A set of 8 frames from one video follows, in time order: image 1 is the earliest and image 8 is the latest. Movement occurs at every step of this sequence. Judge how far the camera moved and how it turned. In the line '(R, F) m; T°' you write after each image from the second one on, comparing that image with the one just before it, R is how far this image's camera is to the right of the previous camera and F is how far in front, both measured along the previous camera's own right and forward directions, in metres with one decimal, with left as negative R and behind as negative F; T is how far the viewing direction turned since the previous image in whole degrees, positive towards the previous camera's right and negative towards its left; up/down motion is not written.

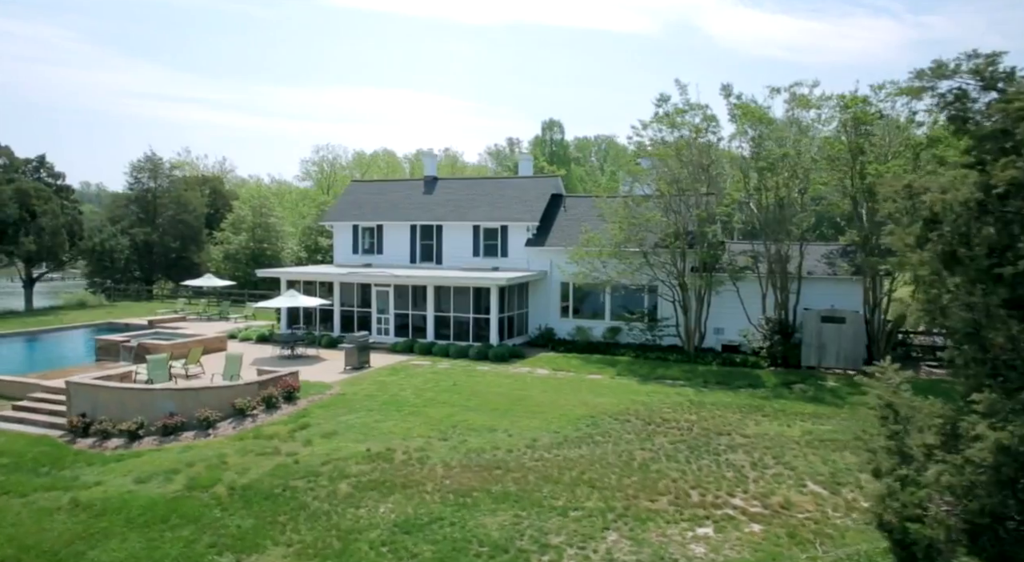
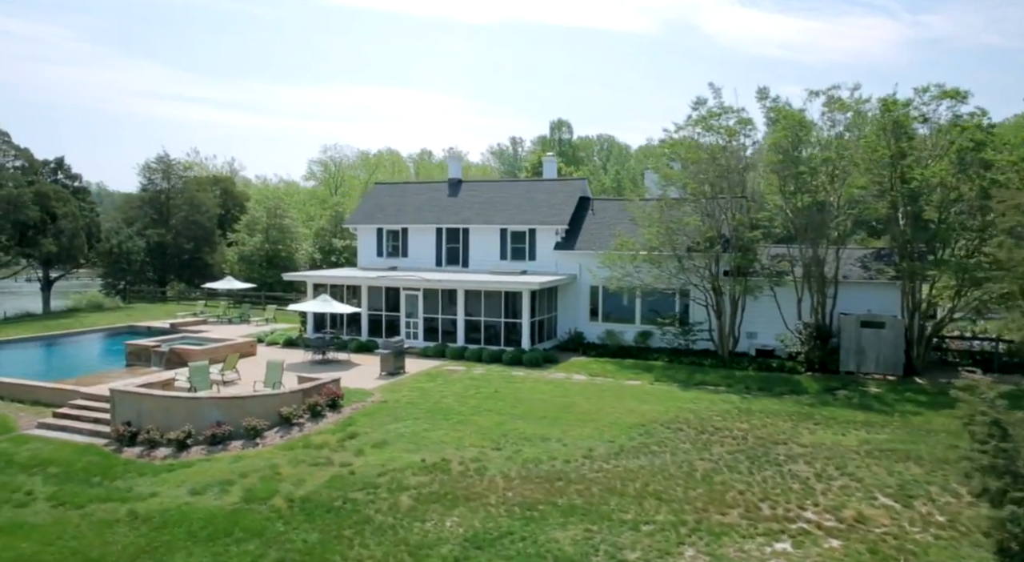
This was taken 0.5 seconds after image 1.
(-1.3, +0.2) m; 0°
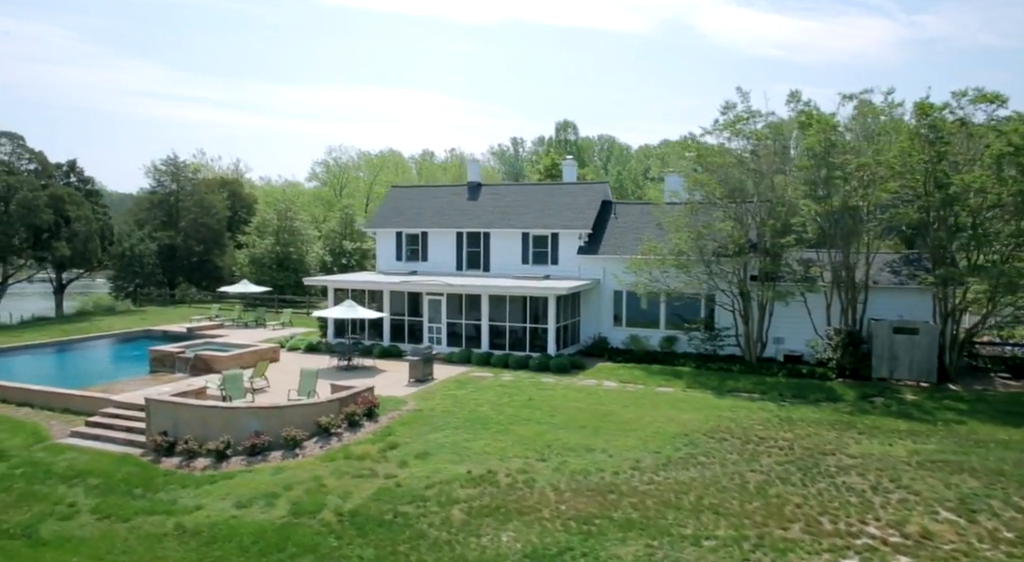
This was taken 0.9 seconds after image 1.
(-1.1, +0.2) m; 0°
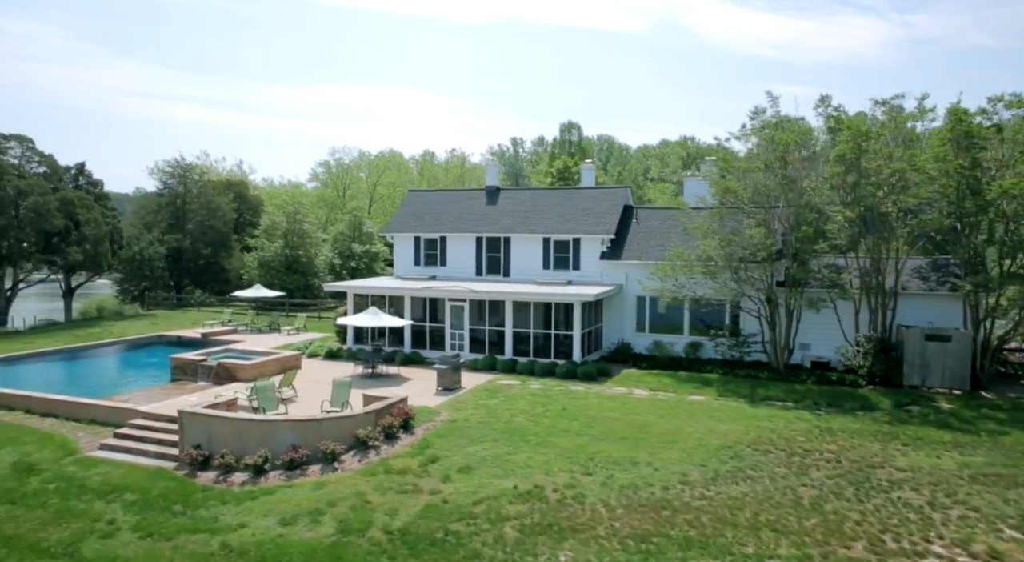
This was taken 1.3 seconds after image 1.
(-1.2, +0.3) m; 0°
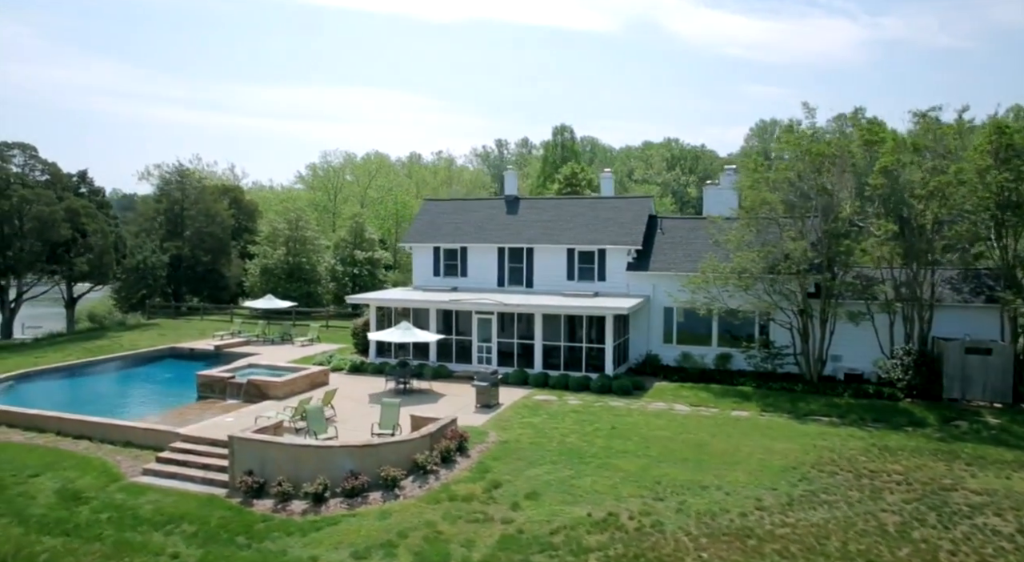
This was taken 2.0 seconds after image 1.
(-2.1, +0.4) m; +2°
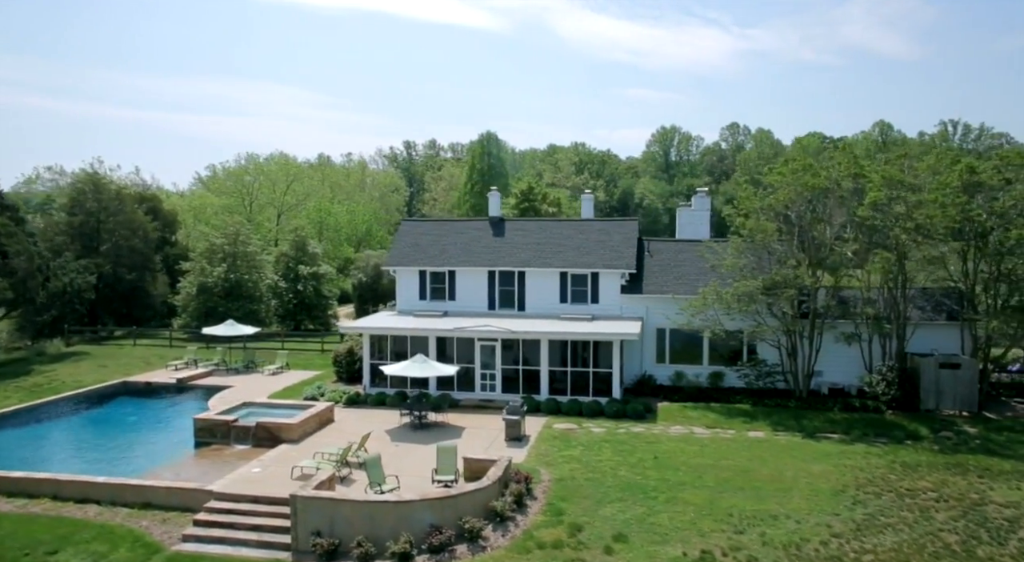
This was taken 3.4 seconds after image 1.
(-4.5, +0.3) m; +9°
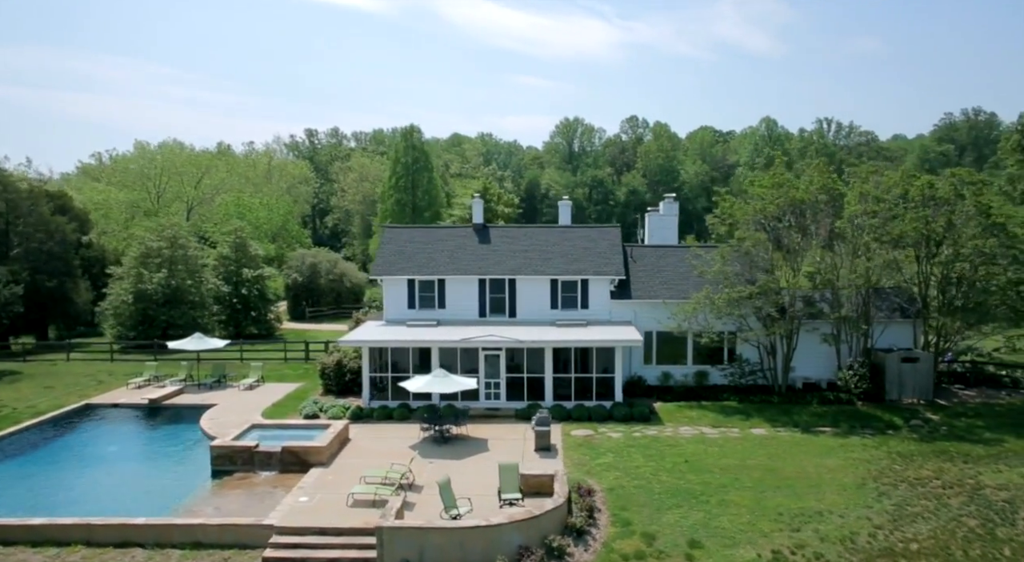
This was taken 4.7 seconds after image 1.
(-4.7, -0.1) m; +9°
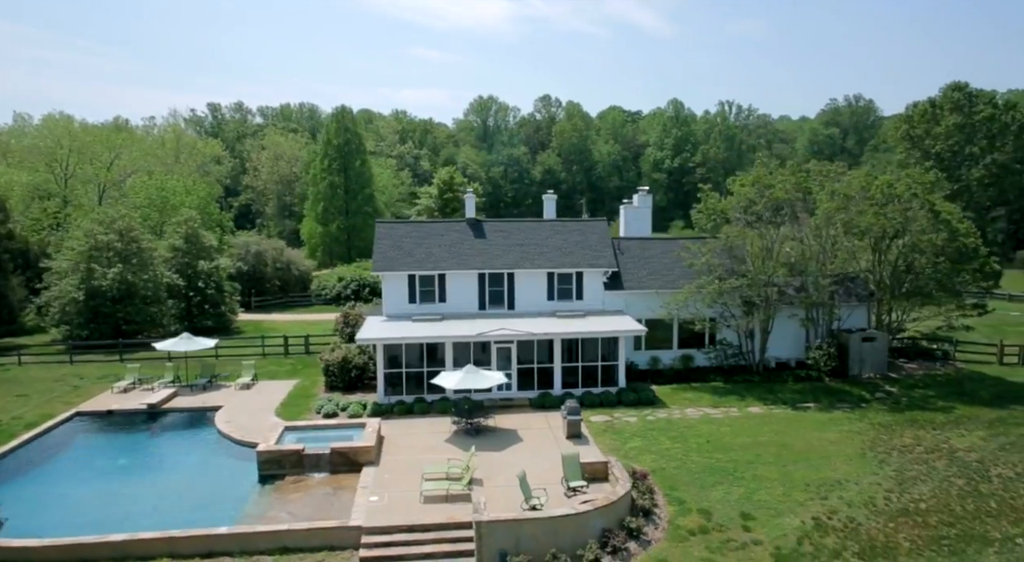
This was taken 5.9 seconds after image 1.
(-4.8, -1.0) m; +8°
